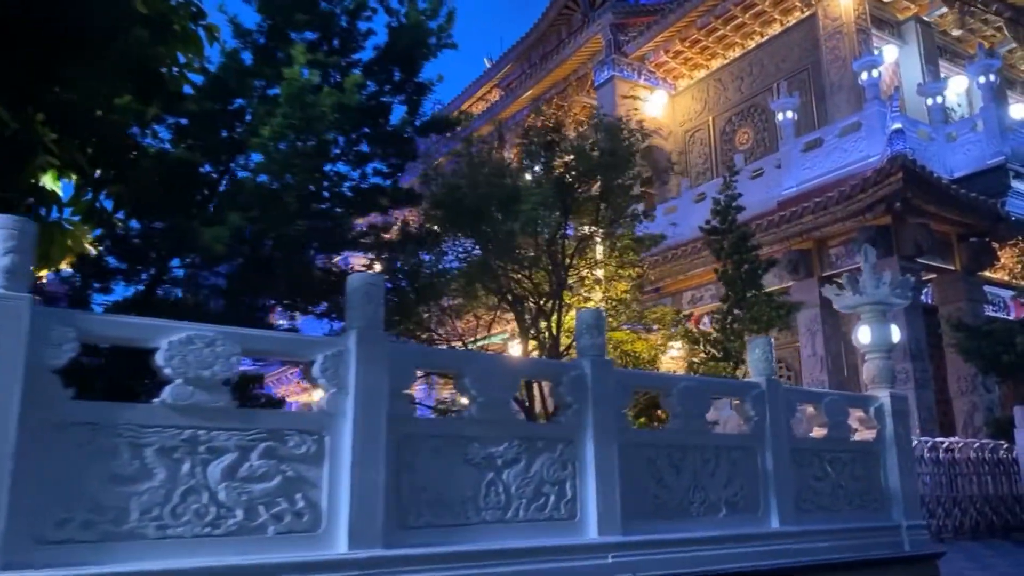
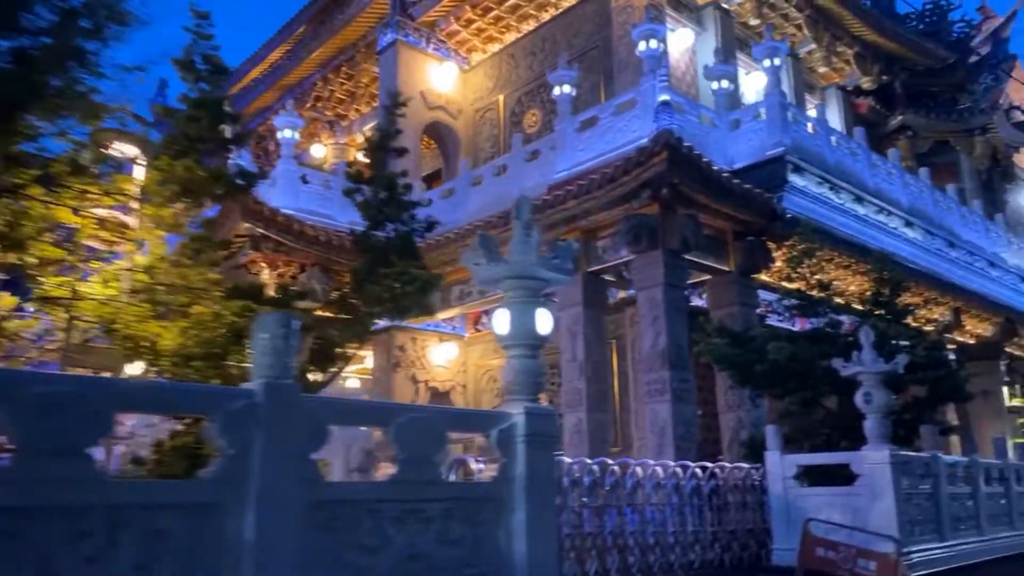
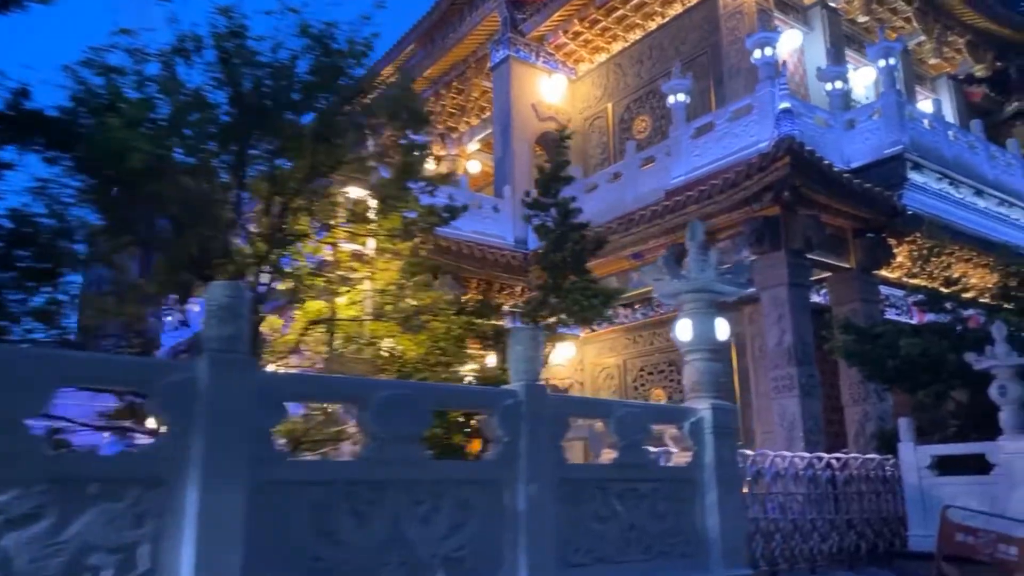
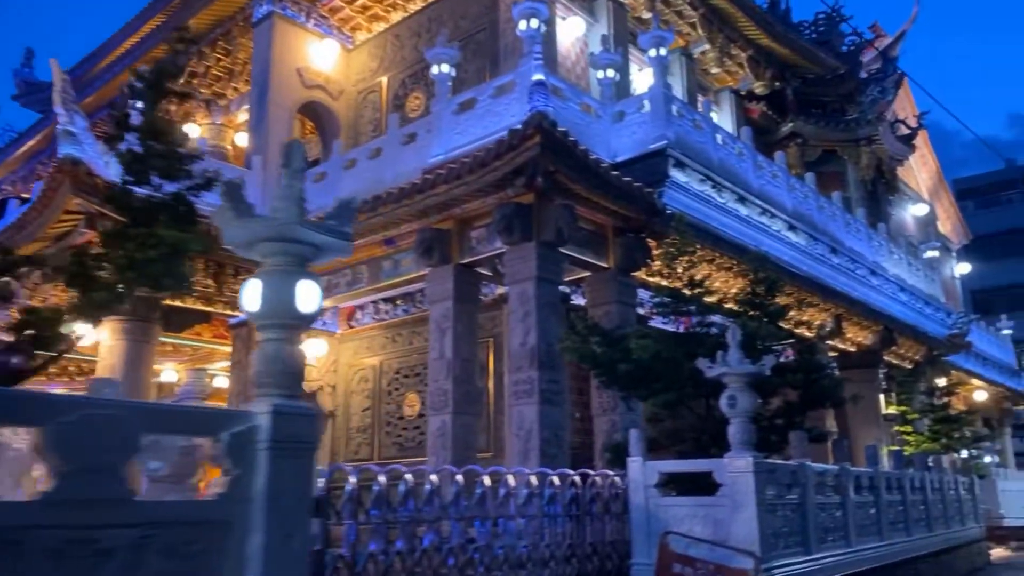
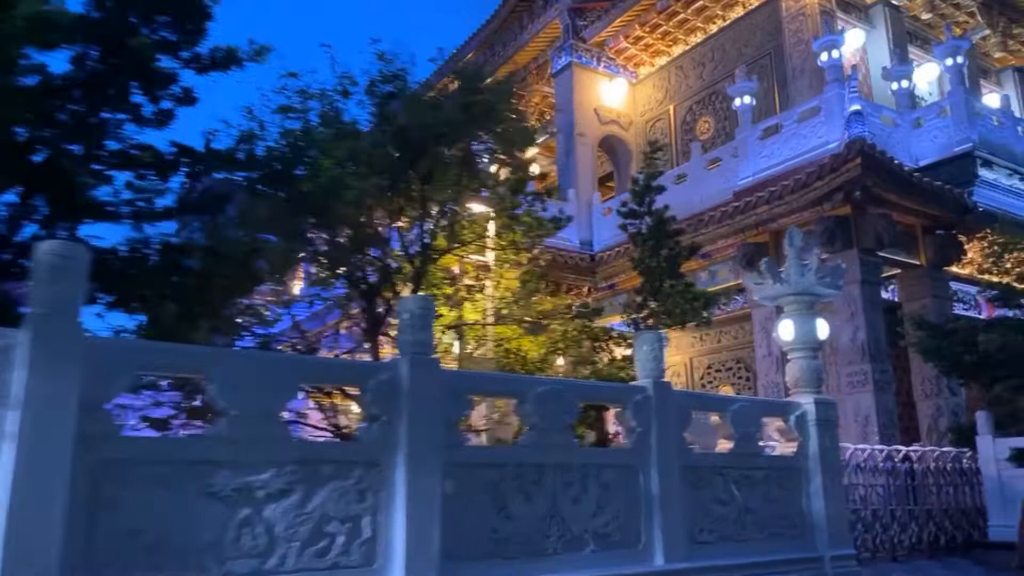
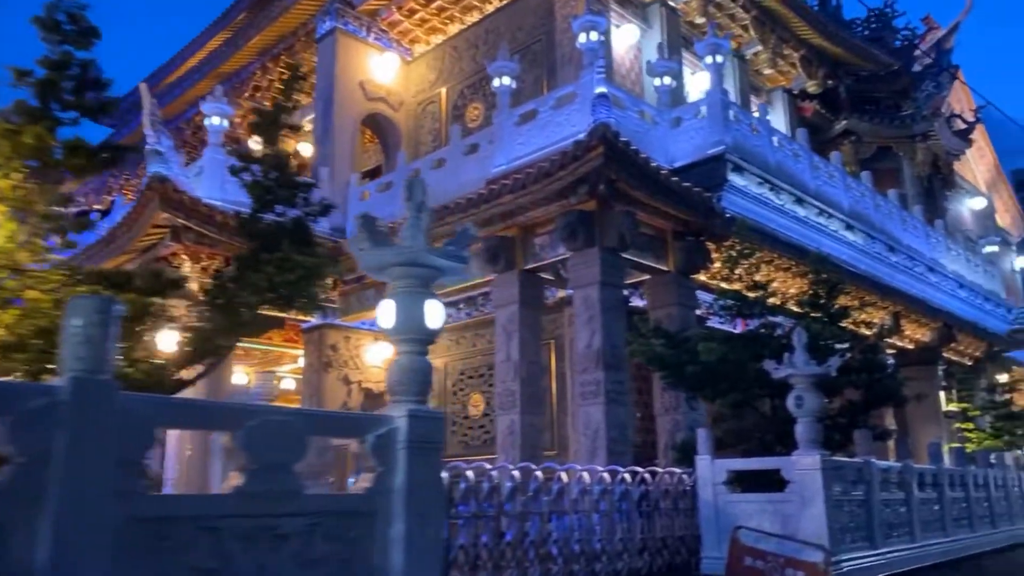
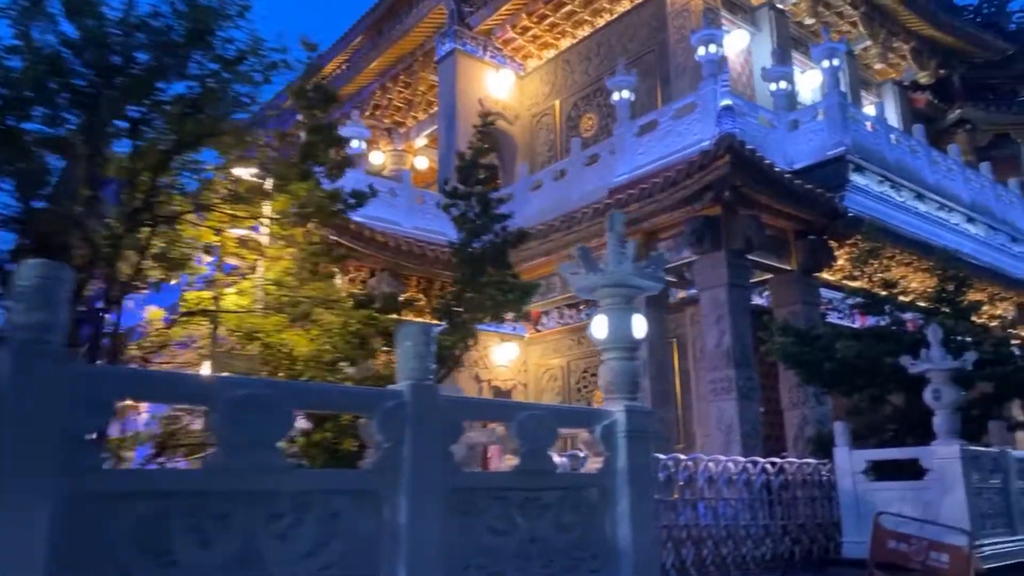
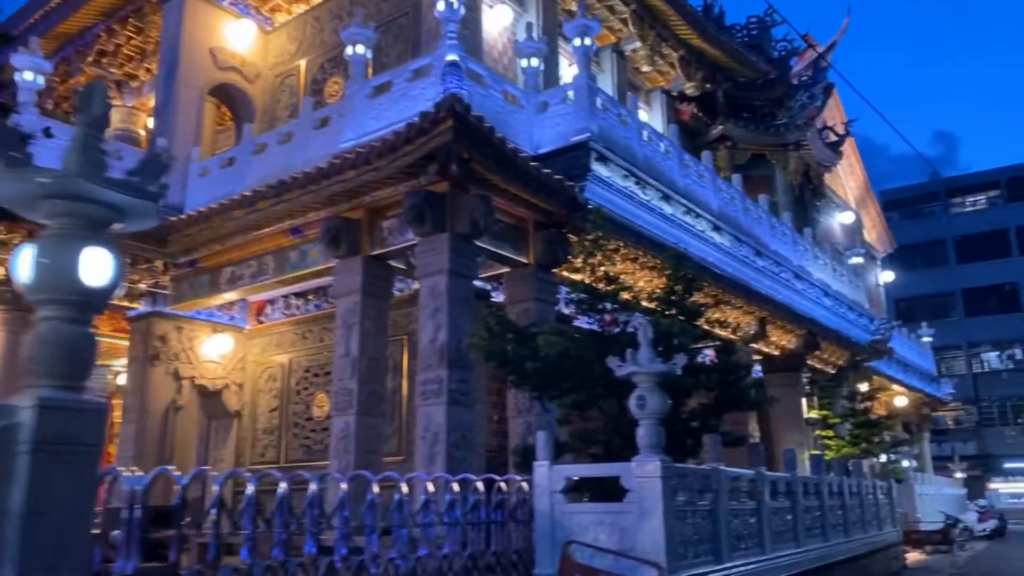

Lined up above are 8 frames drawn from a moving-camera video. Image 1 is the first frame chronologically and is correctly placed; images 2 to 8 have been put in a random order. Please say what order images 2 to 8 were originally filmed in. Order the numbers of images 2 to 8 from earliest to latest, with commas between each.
5, 3, 7, 2, 6, 4, 8
